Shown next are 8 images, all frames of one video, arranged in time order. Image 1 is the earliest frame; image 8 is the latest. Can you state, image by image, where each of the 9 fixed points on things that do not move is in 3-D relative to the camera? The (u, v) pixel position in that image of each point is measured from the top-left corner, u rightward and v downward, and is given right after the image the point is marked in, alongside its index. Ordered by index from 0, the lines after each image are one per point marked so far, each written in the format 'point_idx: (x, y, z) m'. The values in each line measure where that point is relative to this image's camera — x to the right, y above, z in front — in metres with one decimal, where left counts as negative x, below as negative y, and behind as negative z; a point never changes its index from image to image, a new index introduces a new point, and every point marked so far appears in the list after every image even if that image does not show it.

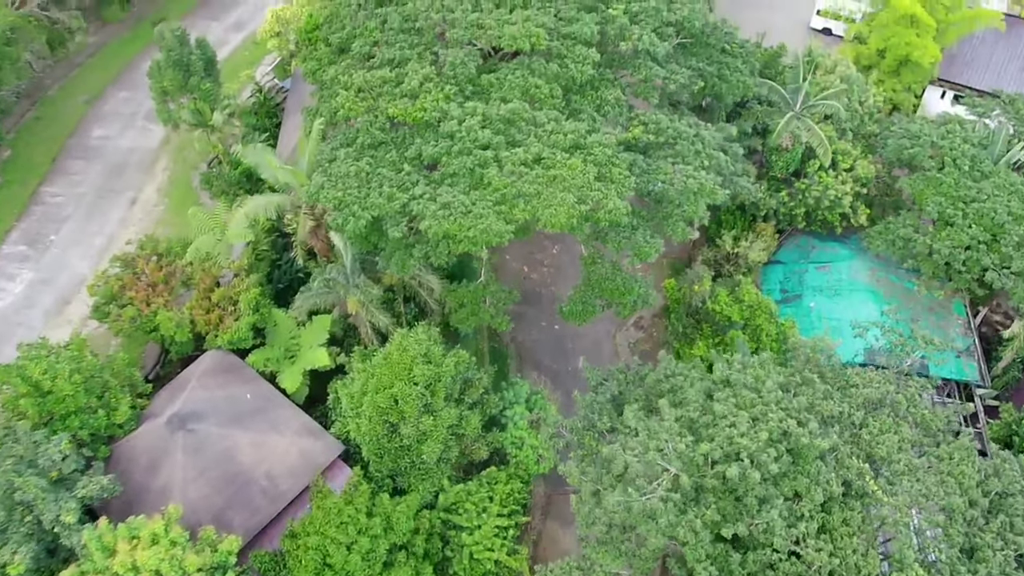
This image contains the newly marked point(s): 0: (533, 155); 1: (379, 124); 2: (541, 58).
0: (+0.4, +2.4, +16.2) m
1: (-2.5, +3.1, +17.0) m
2: (+0.6, +4.6, +18.1) m
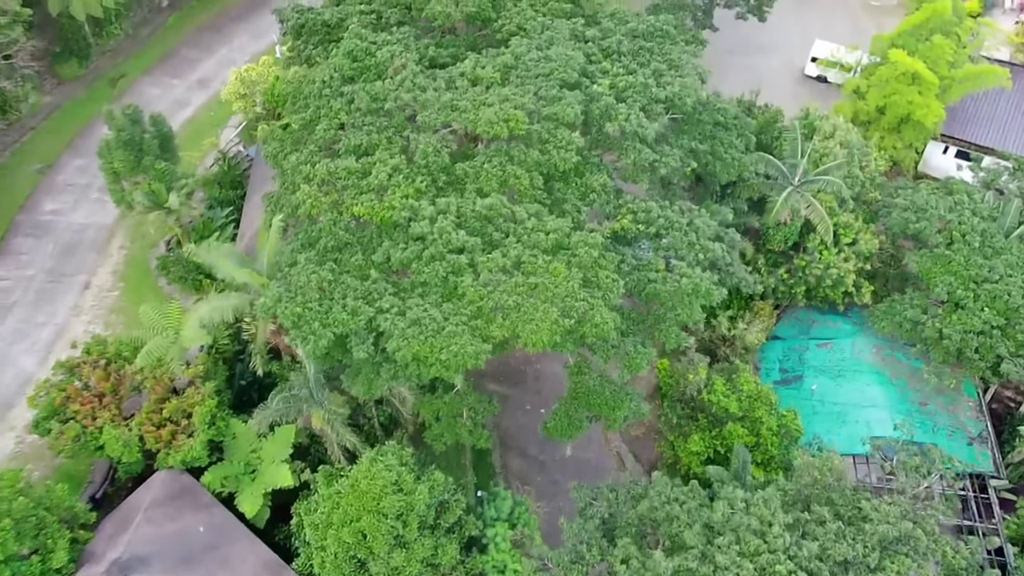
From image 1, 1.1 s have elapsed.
0: (0.0, +0.5, +14.8) m
1: (-2.9, +1.1, +15.6) m
2: (+0.1, +2.7, +16.7) m
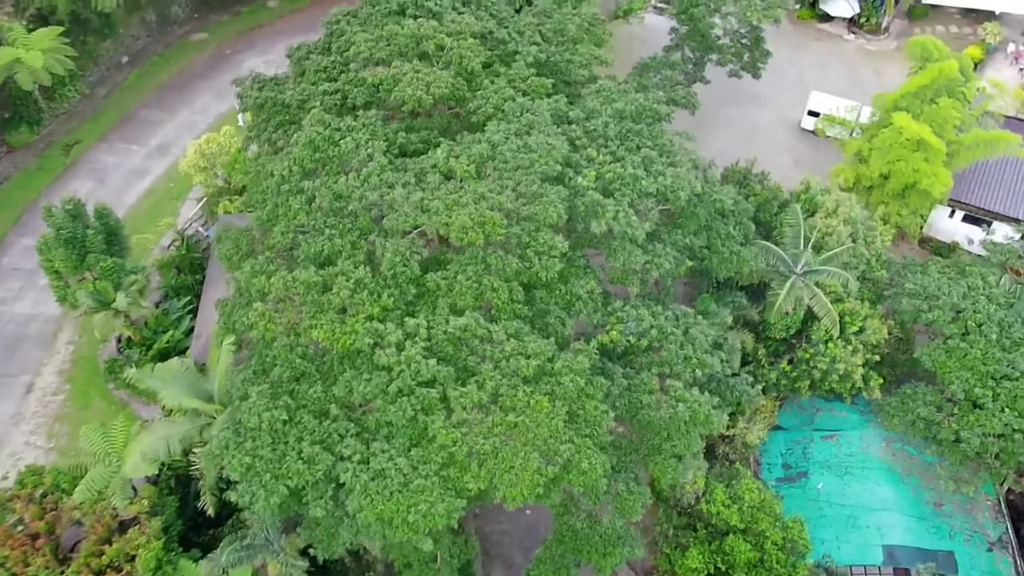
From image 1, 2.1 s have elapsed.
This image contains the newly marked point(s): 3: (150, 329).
0: (-0.3, -1.6, +13.2) m
1: (-3.3, -0.9, +14.0) m
2: (-0.2, +0.6, +15.1) m
3: (-7.6, -0.9, +19.0) m
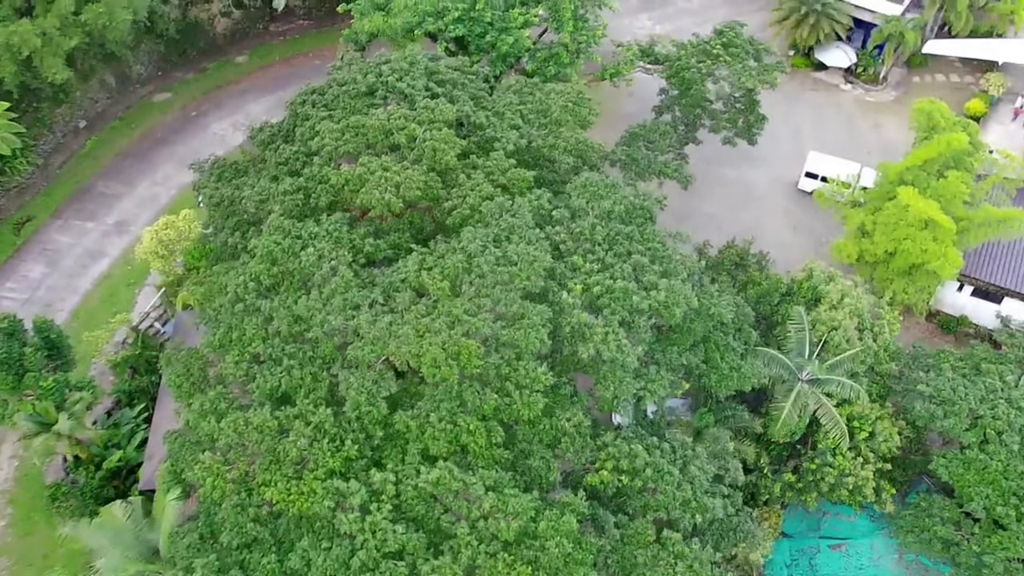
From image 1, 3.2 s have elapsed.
0: (-0.6, -3.6, +11.7) m
1: (-3.6, -3.0, +12.4) m
2: (-0.6, -1.4, +13.6) m
3: (-8.0, -3.0, +17.5) m
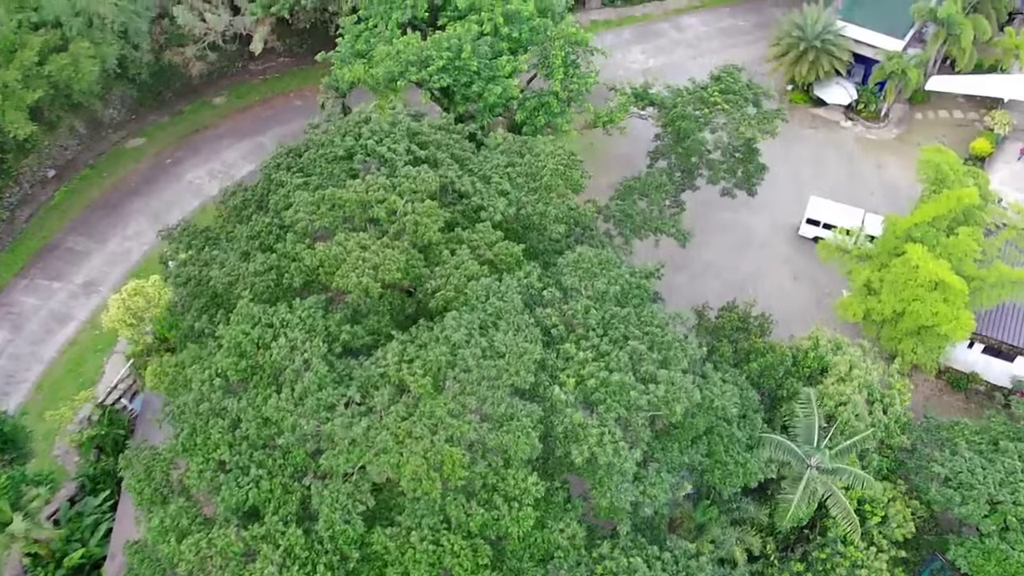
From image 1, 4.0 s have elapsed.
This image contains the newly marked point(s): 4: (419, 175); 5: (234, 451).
0: (-0.8, -5.0, +10.6) m
1: (-3.7, -4.5, +11.3) m
2: (-0.7, -2.9, +12.5) m
3: (-8.2, -4.6, +16.3) m
4: (-1.7, +2.1, +16.5) m
5: (-4.0, -2.3, +13.1) m
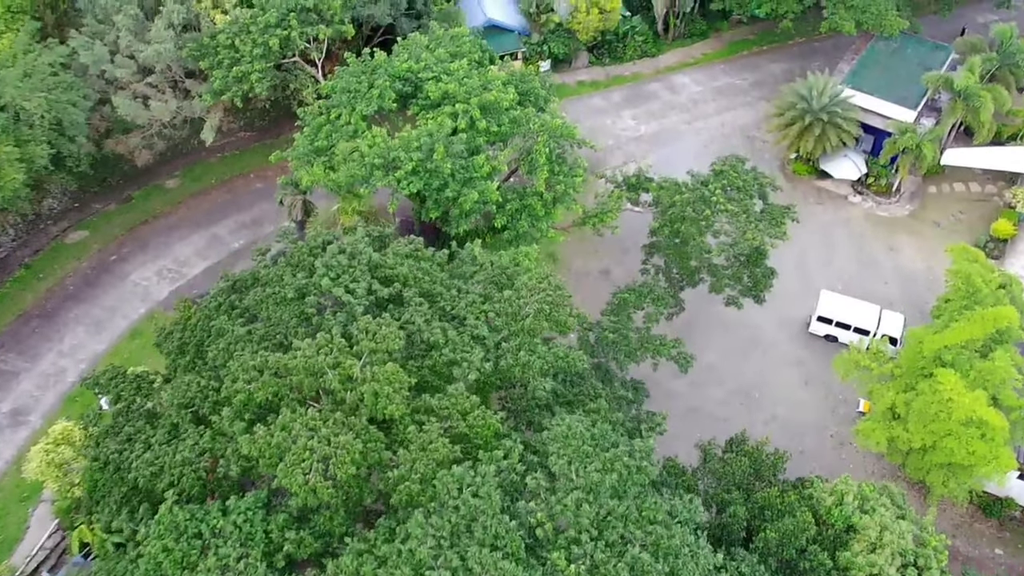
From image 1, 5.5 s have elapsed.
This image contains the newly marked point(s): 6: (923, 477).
0: (-1.0, -7.7, +8.2) m
1: (-3.9, -7.1, +8.8) m
2: (-1.0, -5.5, +10.1) m
3: (-8.5, -7.3, +13.8) m
4: (-2.1, -0.6, +14.1) m
5: (-4.3, -5.0, +10.7) m
6: (+8.5, -3.9, +18.7) m
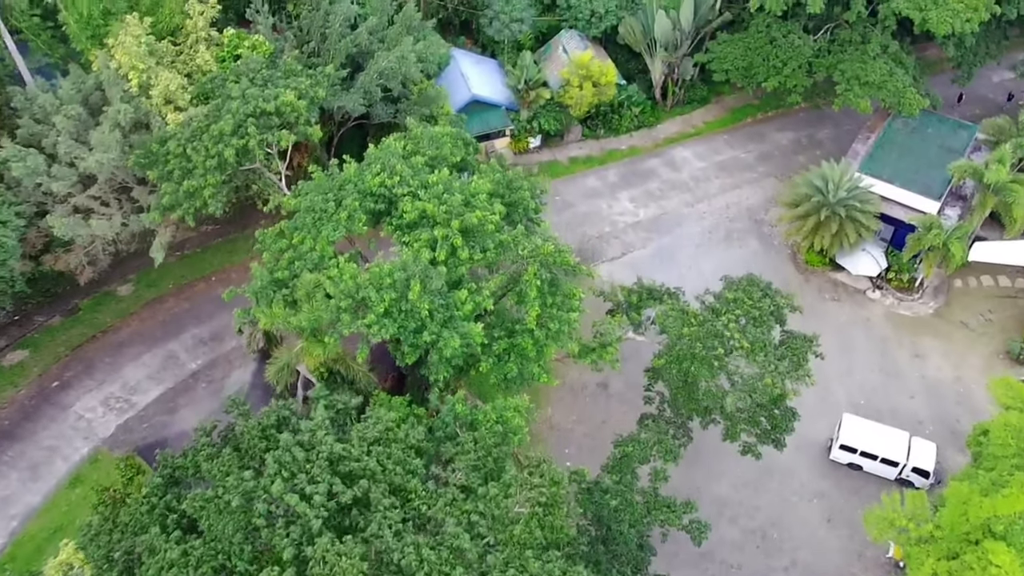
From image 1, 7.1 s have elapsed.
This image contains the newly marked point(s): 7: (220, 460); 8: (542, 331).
0: (-1.0, -10.5, +5.8) m
1: (-4.0, -10.0, +6.4) m
2: (-1.1, -8.3, +7.7) m
3: (-8.6, -10.2, +11.3) m
4: (-2.2, -3.5, +11.8) m
5: (-4.4, -7.9, +8.3) m
6: (+8.3, -6.7, +16.4) m
7: (-4.3, -2.5, +13.5) m
8: (+0.6, -0.8, +17.3) m
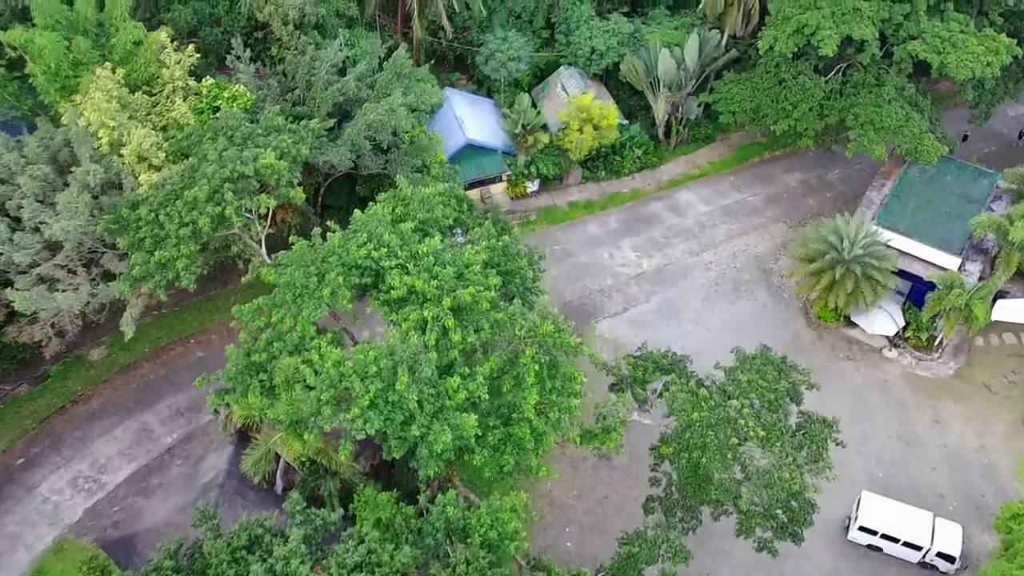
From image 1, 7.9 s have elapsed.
0: (-1.1, -11.9, +4.4) m
1: (-4.0, -11.5, +5.1) m
2: (-1.1, -9.8, +6.4) m
3: (-8.6, -11.7, +10.0) m
4: (-2.3, -5.0, +10.5) m
5: (-4.5, -9.4, +6.9) m
6: (+8.3, -8.2, +15.1) m
7: (-4.4, -4.0, +12.2) m
8: (+0.5, -2.3, +16.0) m
